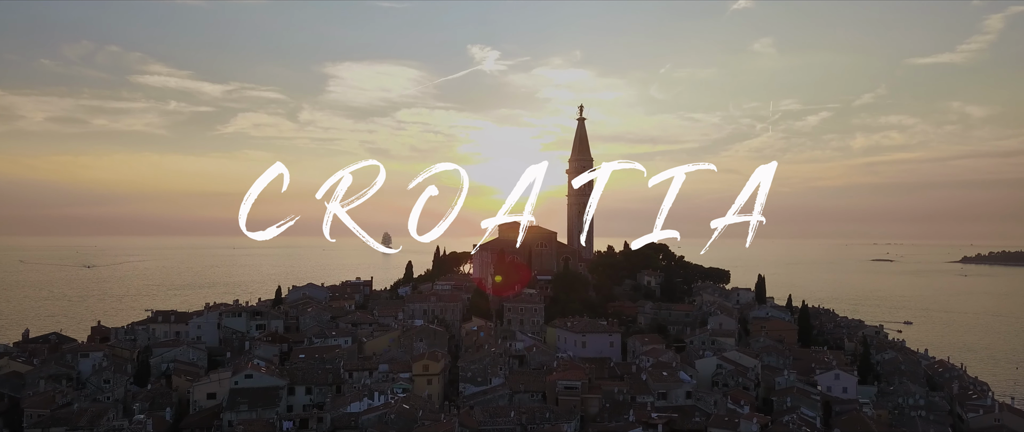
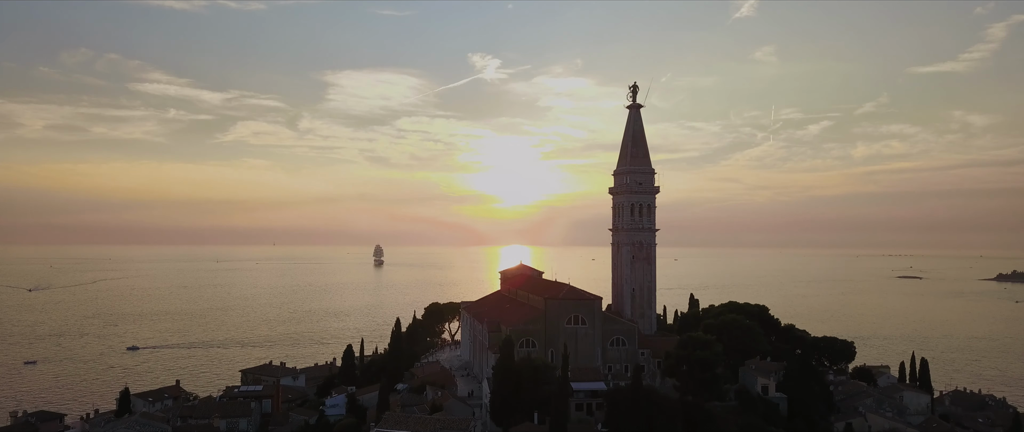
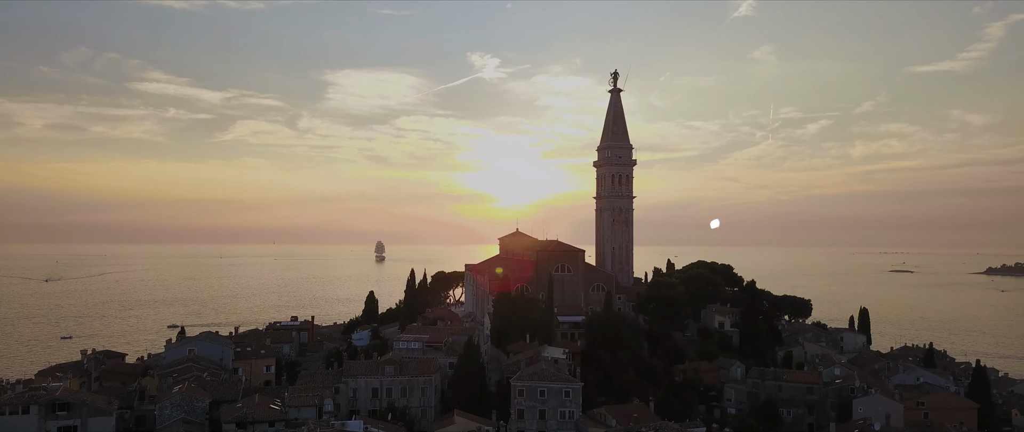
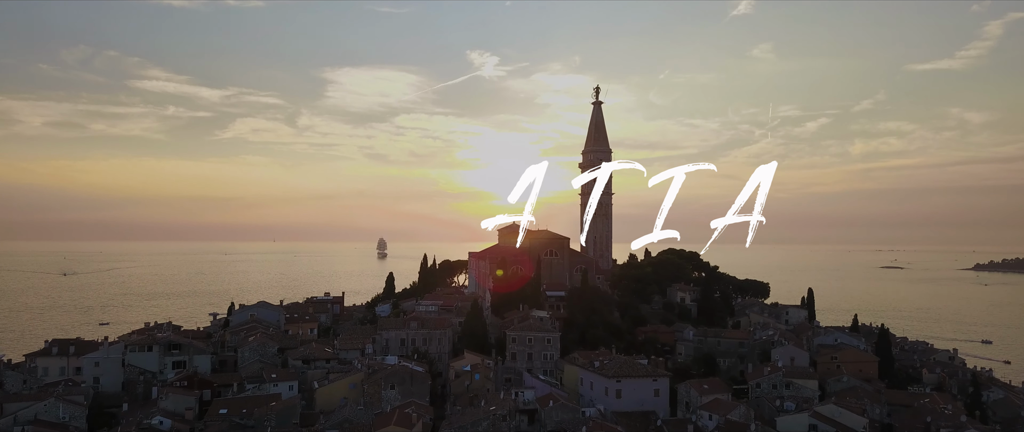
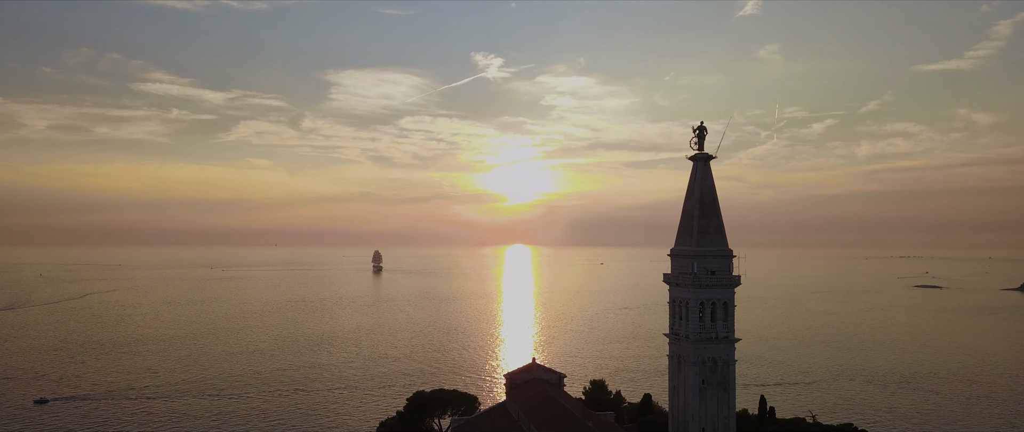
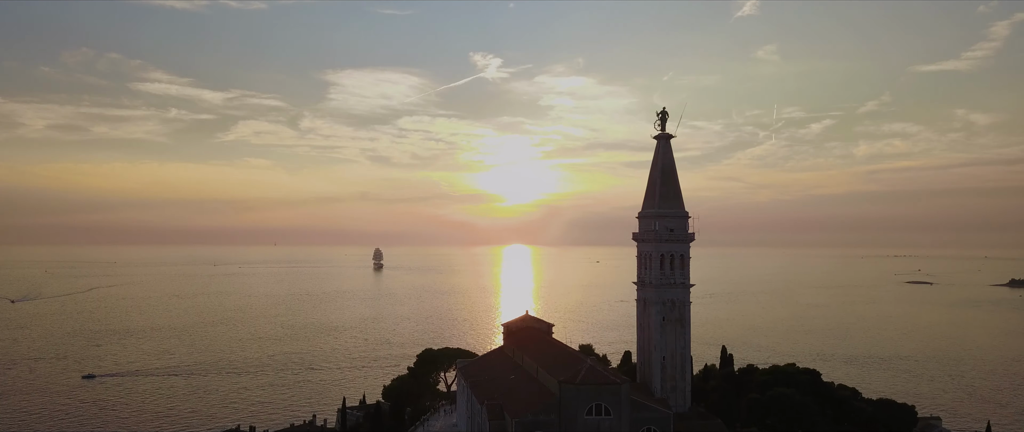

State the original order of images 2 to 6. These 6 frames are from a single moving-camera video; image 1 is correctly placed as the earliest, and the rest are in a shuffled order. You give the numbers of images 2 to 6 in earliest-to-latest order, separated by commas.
4, 3, 2, 6, 5
